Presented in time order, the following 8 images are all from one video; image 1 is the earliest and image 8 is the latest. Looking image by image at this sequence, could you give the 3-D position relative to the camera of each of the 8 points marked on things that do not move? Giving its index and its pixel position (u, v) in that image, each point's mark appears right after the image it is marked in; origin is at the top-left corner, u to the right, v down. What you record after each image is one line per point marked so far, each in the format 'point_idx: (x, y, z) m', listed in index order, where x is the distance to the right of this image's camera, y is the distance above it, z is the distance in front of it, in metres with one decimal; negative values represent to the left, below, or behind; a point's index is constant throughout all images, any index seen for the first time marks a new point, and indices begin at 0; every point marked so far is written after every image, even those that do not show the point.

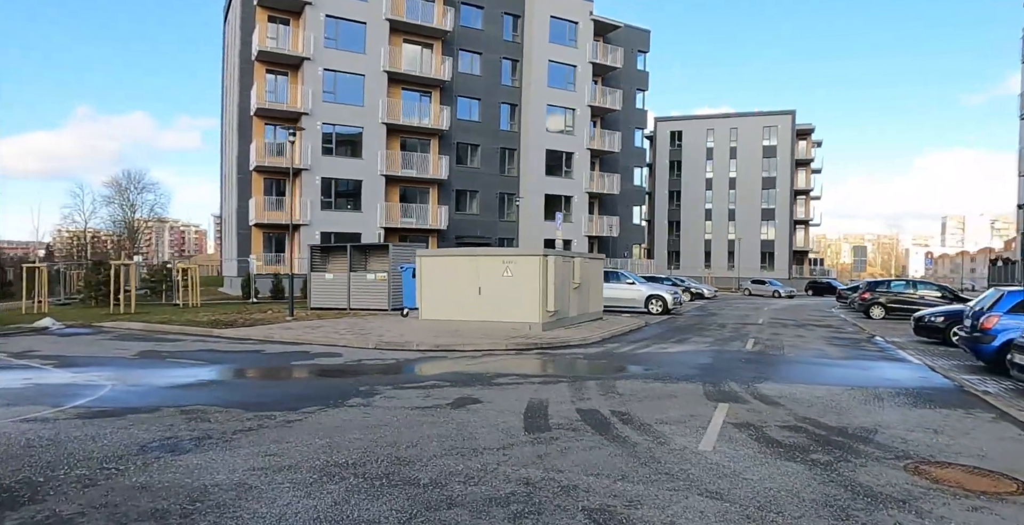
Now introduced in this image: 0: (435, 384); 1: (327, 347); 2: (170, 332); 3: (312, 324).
0: (-1.3, -2.1, +10.6) m
1: (-4.2, -1.9, +13.9) m
2: (-8.3, -1.7, +15.0) m
3: (-5.4, -1.7, +16.8) m
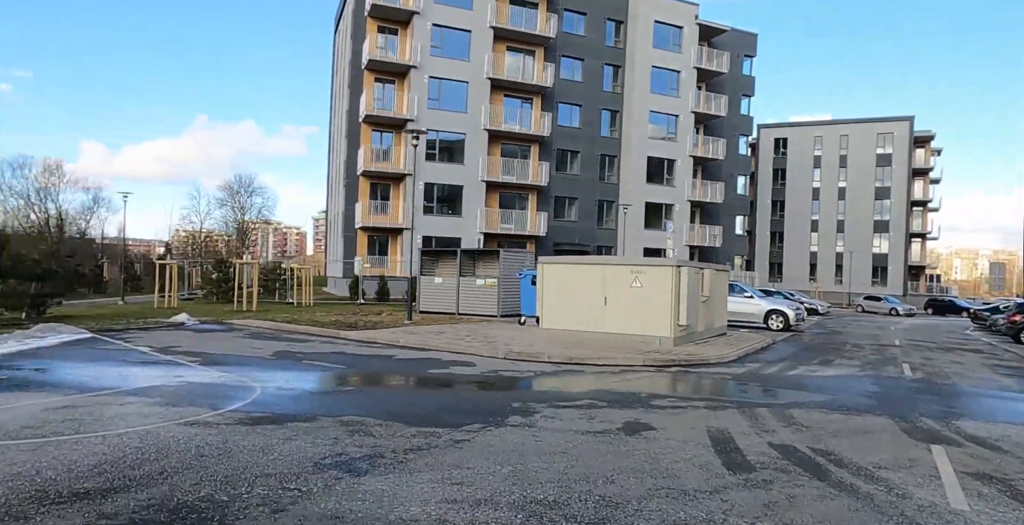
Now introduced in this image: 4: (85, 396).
0: (+1.3, -2.2, +9.5) m
1: (-1.2, -2.0, +13.2) m
2: (-5.1, -1.7, +14.8) m
3: (-2.0, -1.8, +16.2) m
4: (-5.3, -1.7, +7.5) m
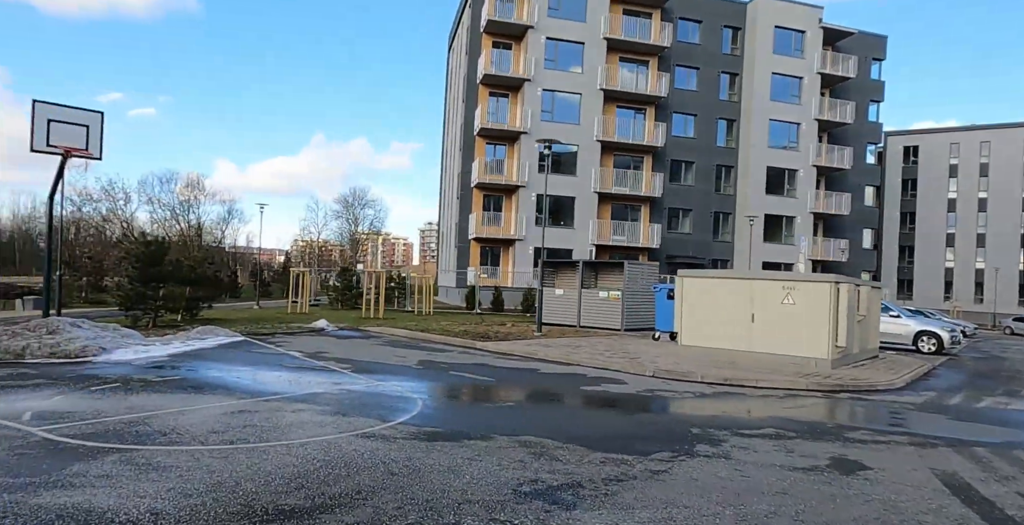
0: (+3.7, -2.4, +8.4) m
1: (+1.8, -2.2, +12.3) m
2: (-1.8, -1.9, +14.5) m
3: (+1.5, -2.0, +15.5) m
4: (-3.1, -1.7, +7.4) m
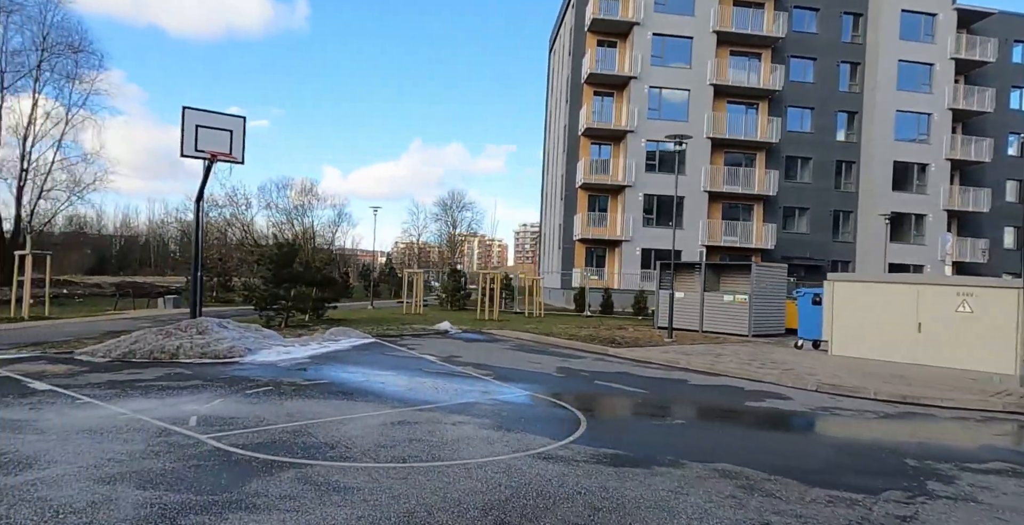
0: (+5.7, -2.3, +6.9) m
1: (+4.5, -2.2, +11.1) m
2: (+1.2, -1.9, +13.7) m
3: (+4.6, -2.0, +14.2) m
4: (-1.1, -1.7, +6.9) m
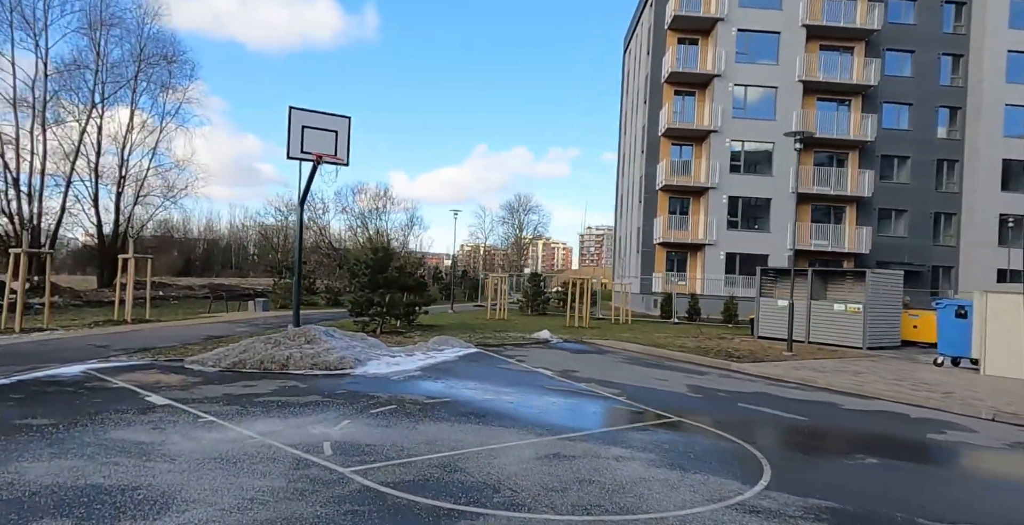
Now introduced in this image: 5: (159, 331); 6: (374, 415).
0: (+7.3, -2.4, +5.3) m
1: (+6.5, -2.3, +9.6) m
2: (+3.5, -2.0, +12.6) m
3: (+6.9, -2.2, +12.7) m
4: (+0.5, -1.7, +6.0) m
5: (-7.8, -1.5, +13.6) m
6: (-1.5, -1.6, +6.5) m
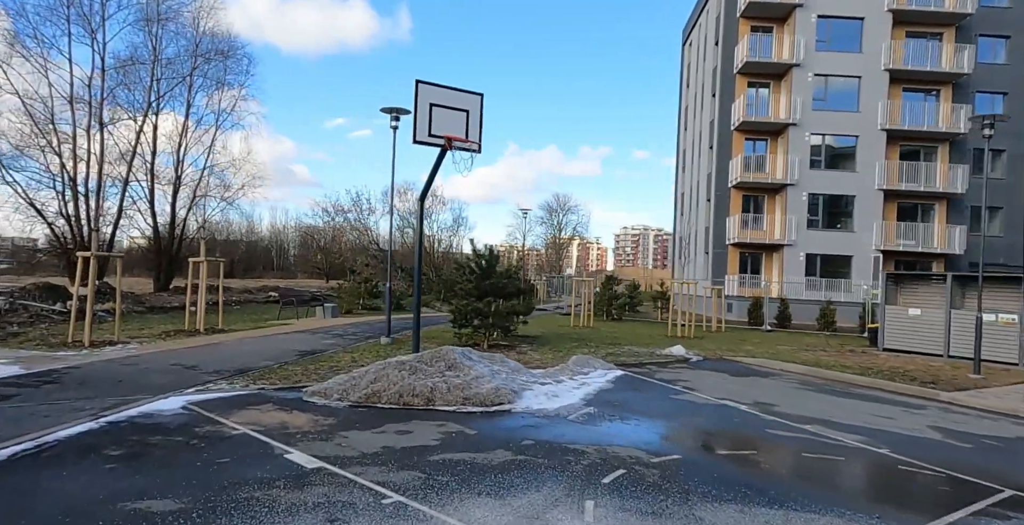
0: (+9.4, -2.5, +2.9) m
1: (+8.8, -2.4, +7.2) m
2: (+6.0, -2.1, +10.4) m
3: (+9.4, -2.3, +10.3) m
4: (+2.7, -1.8, +3.9) m
5: (-5.2, -1.6, +11.9) m
6: (+0.8, -1.7, +4.5) m
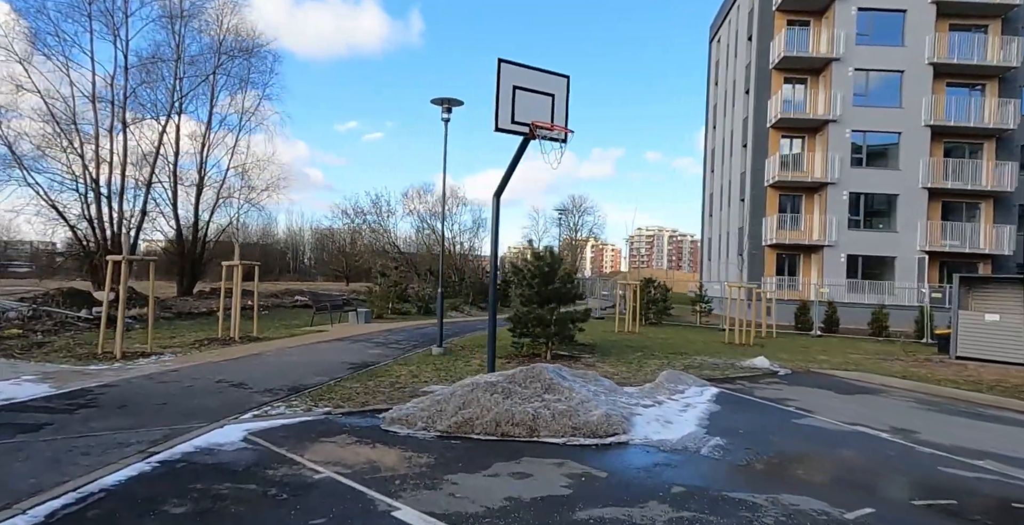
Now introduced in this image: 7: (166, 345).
0: (+10.5, -2.5, +1.6) m
1: (+10.0, -2.4, +5.9) m
2: (+7.2, -2.1, +9.1) m
3: (+10.6, -2.3, +9.1) m
4: (+3.8, -1.8, +2.8) m
5: (-4.0, -1.7, +10.9) m
6: (+1.8, -1.7, +3.4) m
7: (-6.8, -1.6, +12.0) m
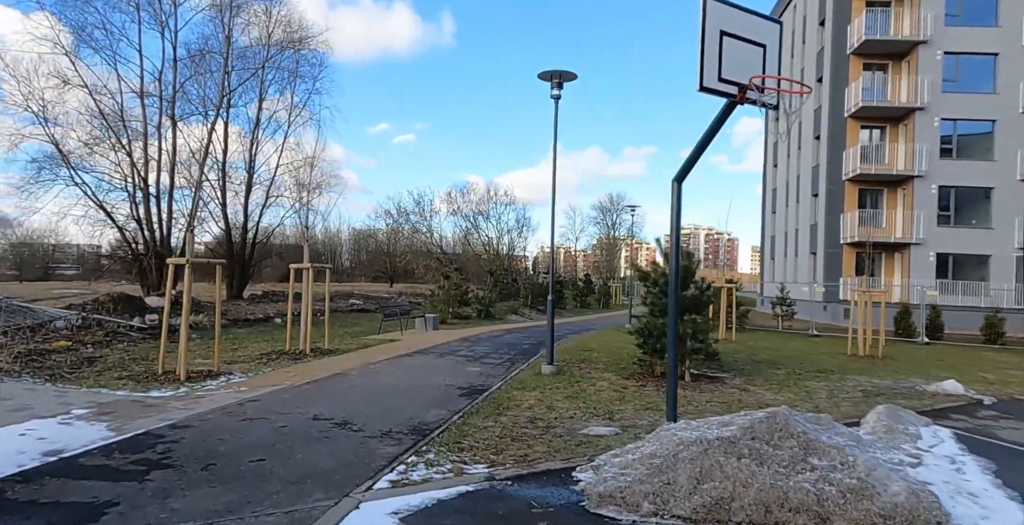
0: (+12.0, -2.5, -0.9) m
1: (+11.7, -2.4, +3.5) m
2: (+9.1, -2.1, +6.8) m
3: (+12.5, -2.3, +6.6) m
4: (+5.4, -1.8, +0.6) m
5: (-2.0, -1.7, +9.1) m
6: (+3.5, -1.7, +1.4) m
7: (-4.8, -1.7, +10.4) m
